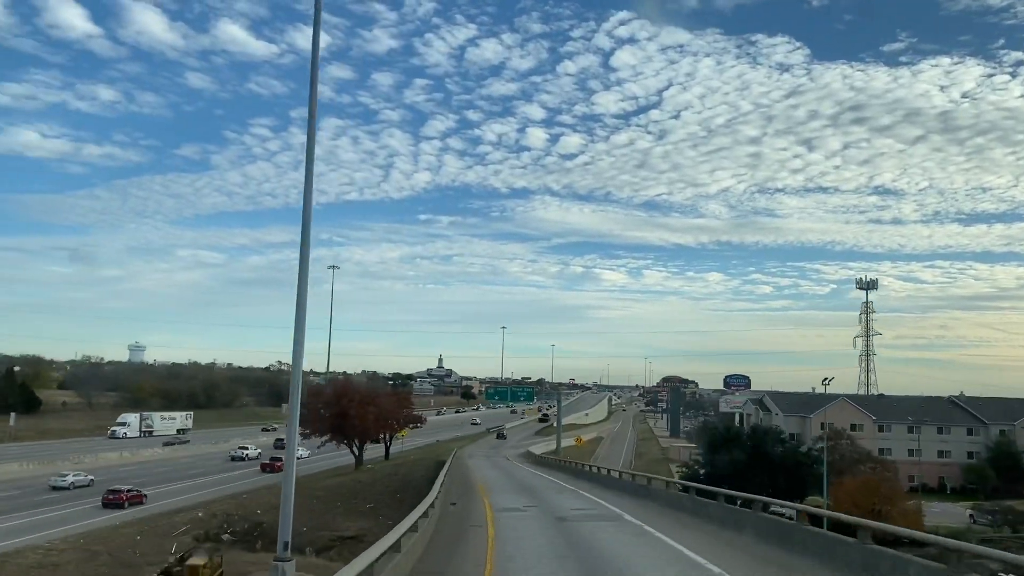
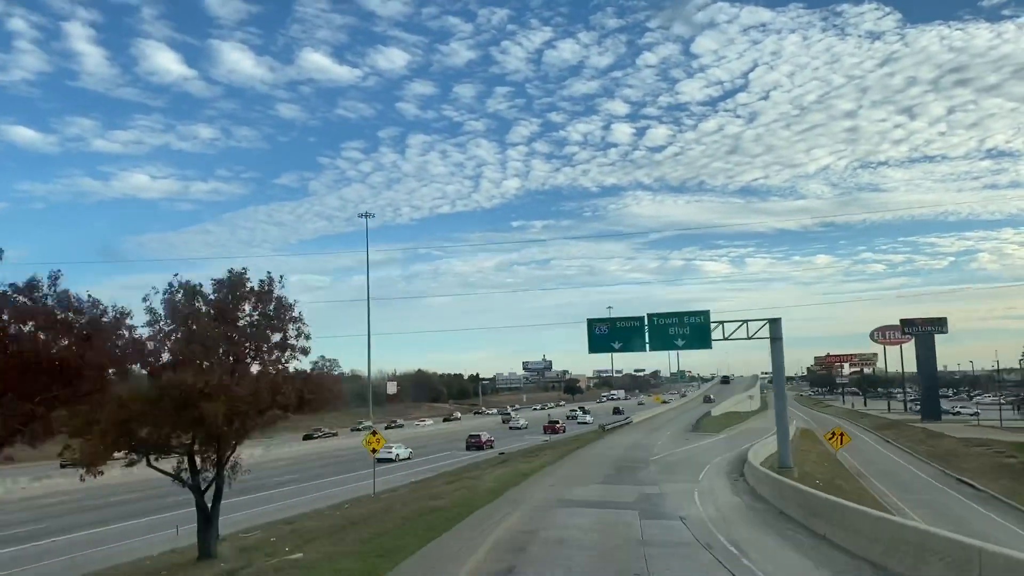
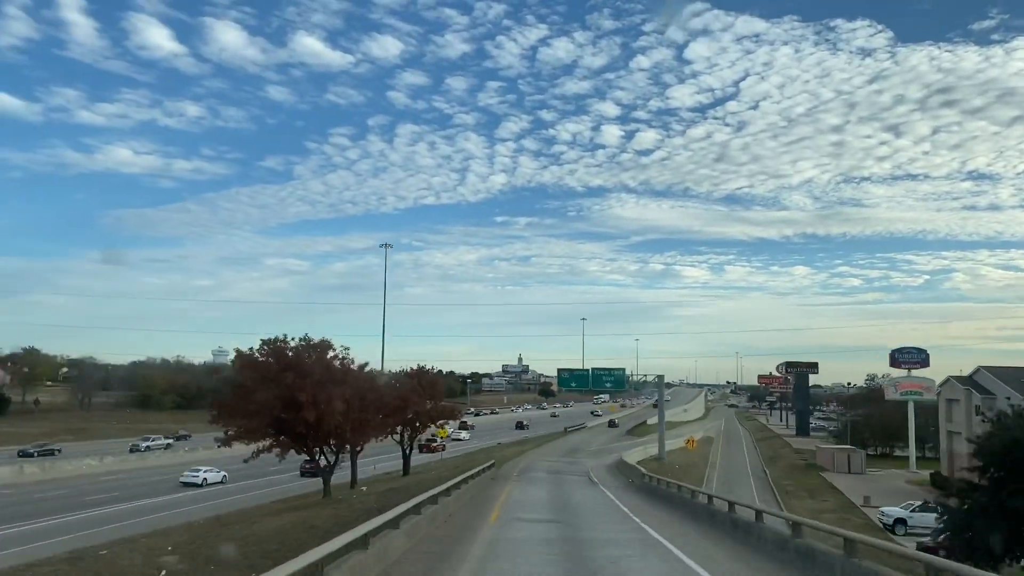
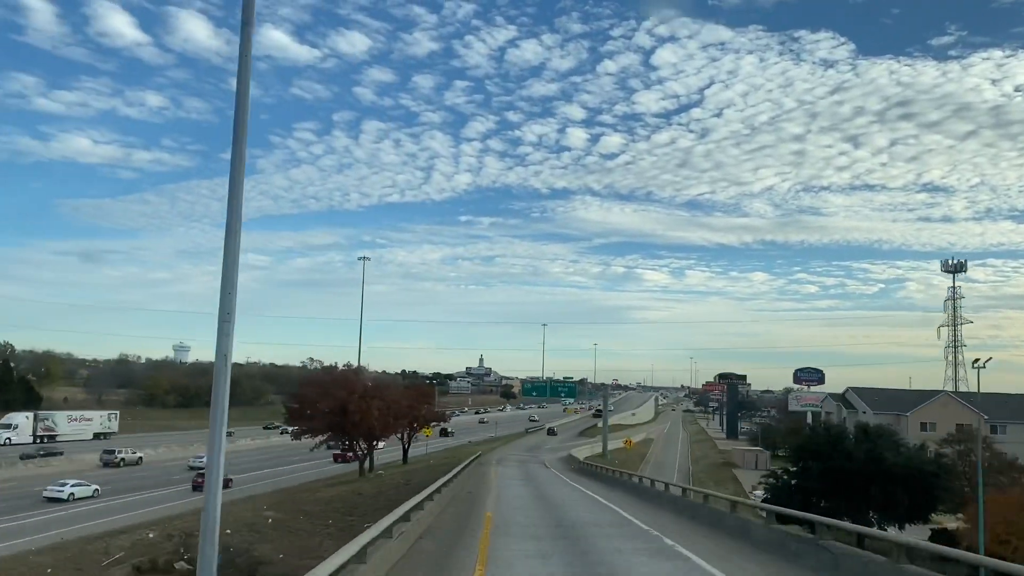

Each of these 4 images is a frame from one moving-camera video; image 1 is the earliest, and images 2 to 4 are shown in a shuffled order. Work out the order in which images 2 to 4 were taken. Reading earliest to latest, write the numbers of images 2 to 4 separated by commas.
4, 3, 2
